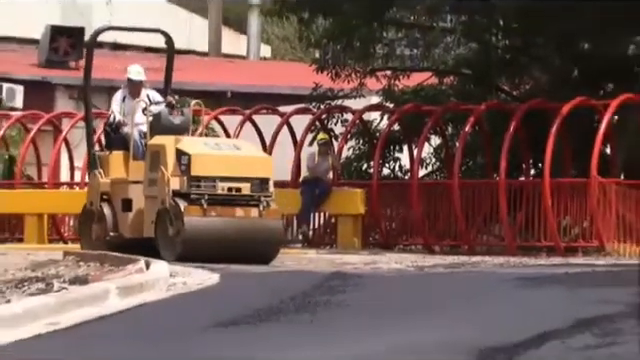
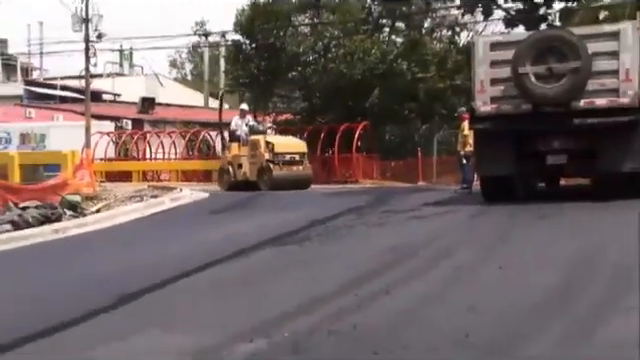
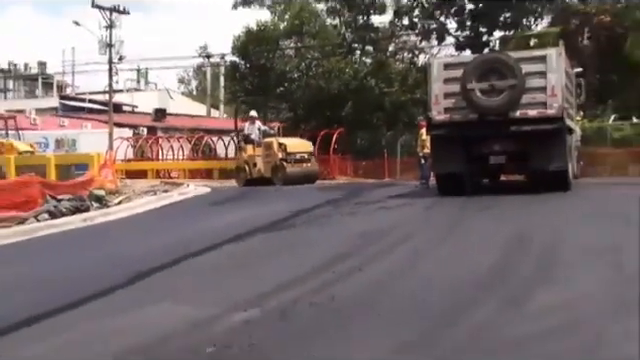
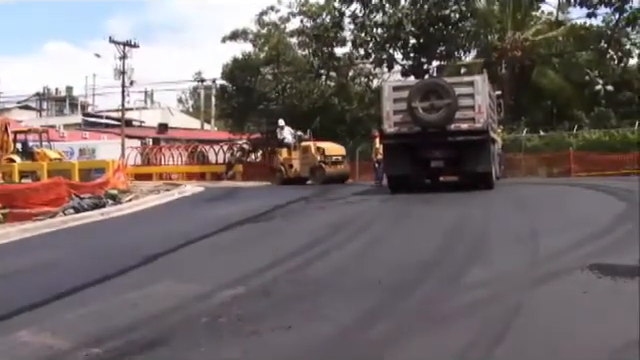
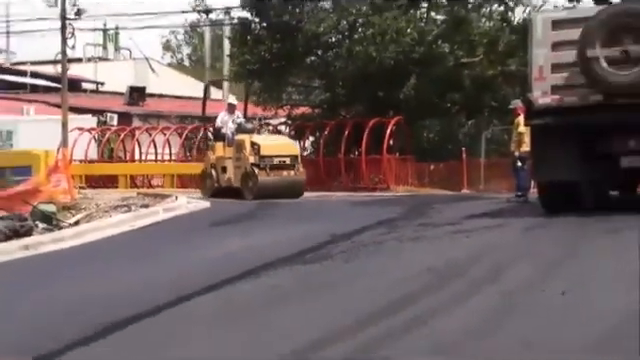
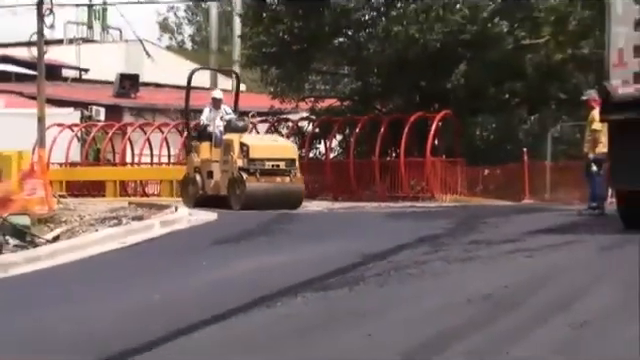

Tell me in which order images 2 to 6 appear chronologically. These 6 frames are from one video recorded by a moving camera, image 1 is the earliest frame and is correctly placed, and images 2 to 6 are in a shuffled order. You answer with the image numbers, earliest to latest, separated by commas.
6, 5, 2, 3, 4
